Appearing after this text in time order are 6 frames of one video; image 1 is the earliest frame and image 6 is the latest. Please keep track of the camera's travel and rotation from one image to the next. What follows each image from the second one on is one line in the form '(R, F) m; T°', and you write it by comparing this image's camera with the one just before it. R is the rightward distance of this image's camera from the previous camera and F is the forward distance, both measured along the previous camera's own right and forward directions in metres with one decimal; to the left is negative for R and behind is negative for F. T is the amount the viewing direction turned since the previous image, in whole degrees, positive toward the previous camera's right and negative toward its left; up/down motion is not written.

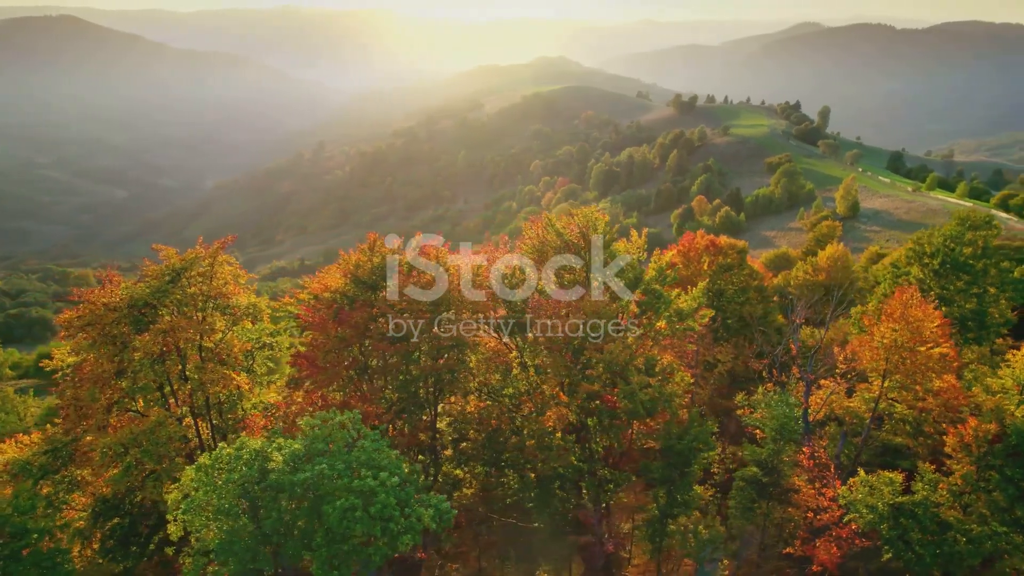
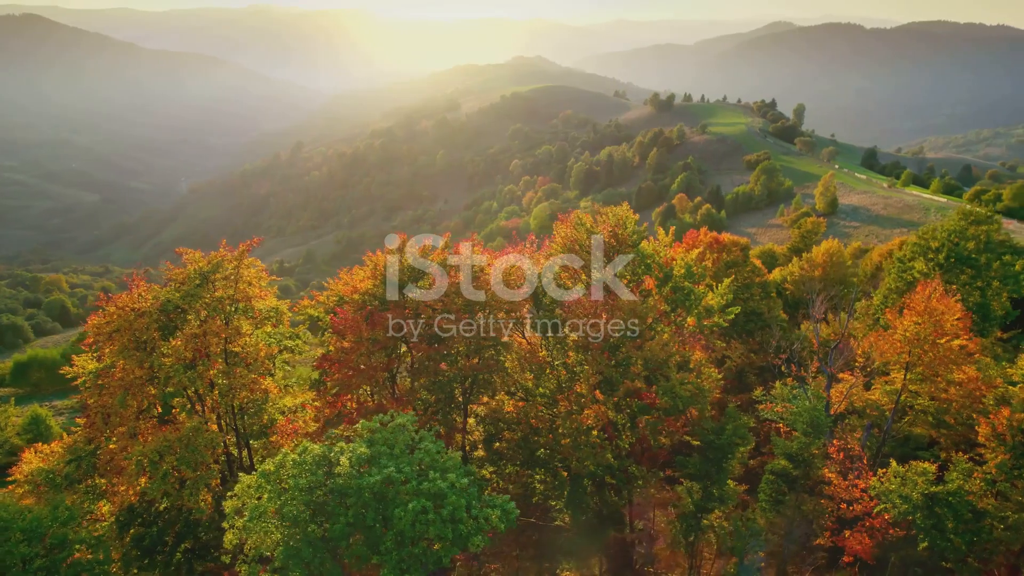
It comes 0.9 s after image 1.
(-1.9, 0.0) m; +2°
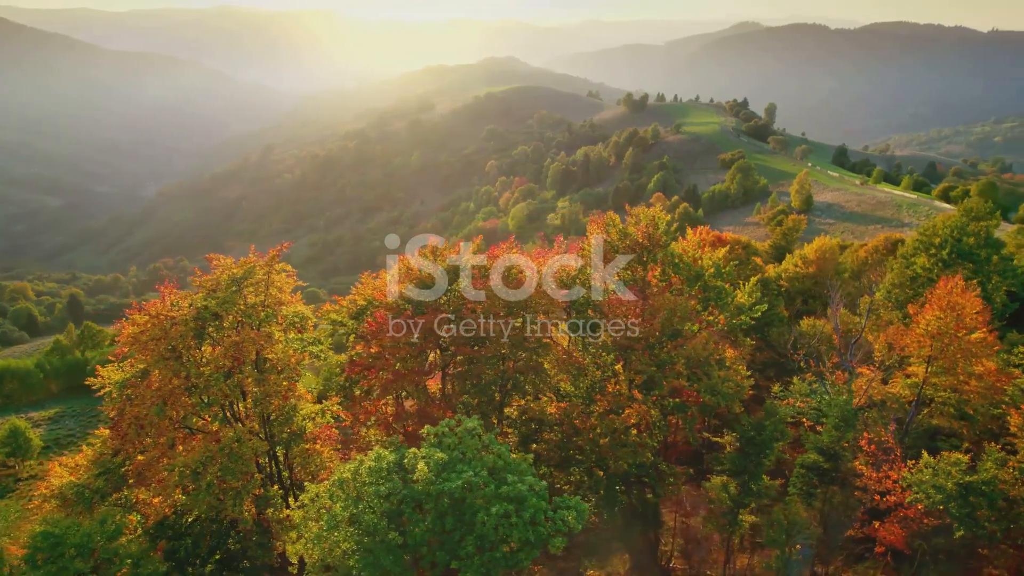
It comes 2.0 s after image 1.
(-2.2, 0.0) m; +2°
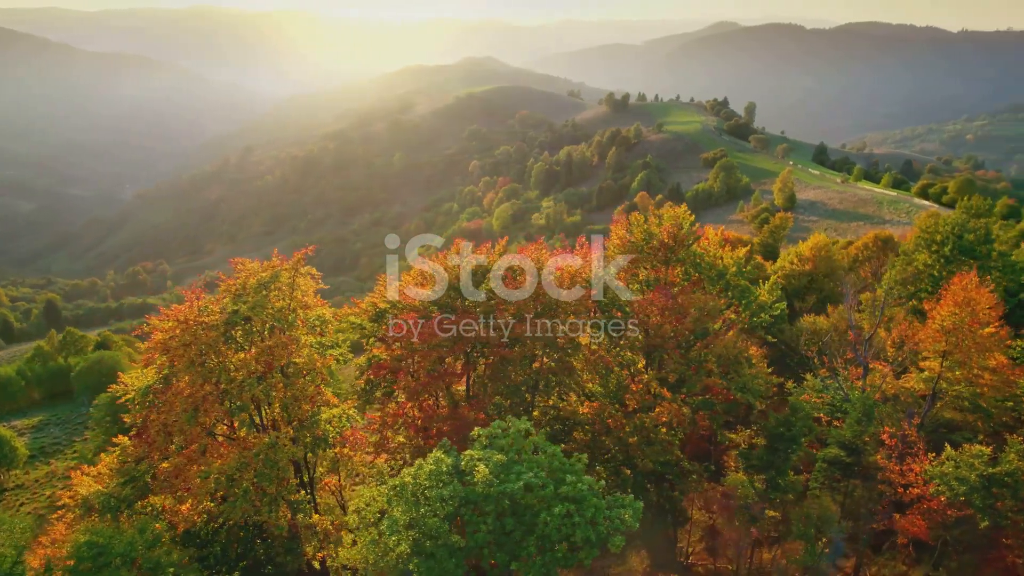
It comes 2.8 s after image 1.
(-1.7, -0.1) m; +1°
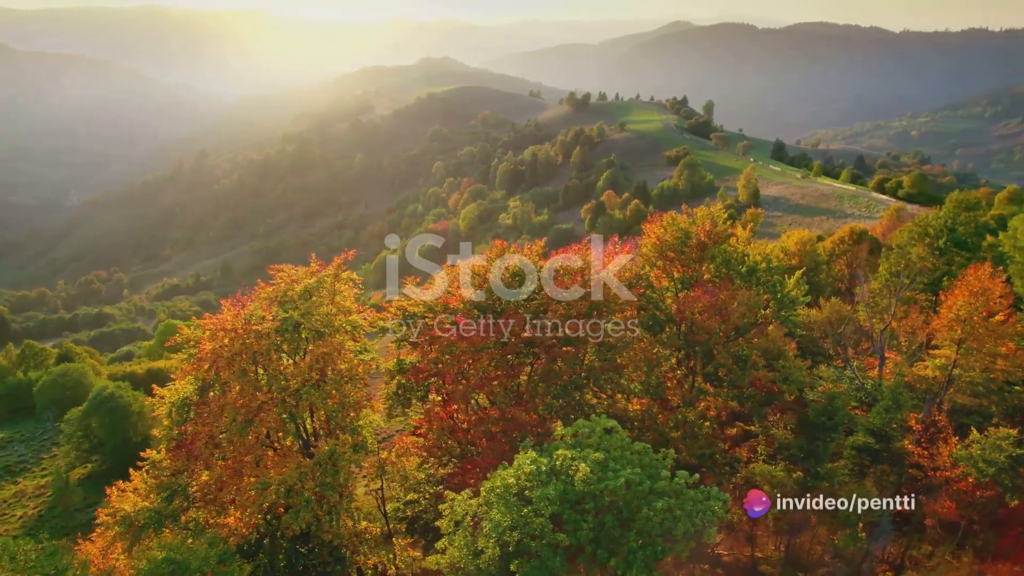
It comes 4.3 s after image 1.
(-2.9, -0.1) m; +3°
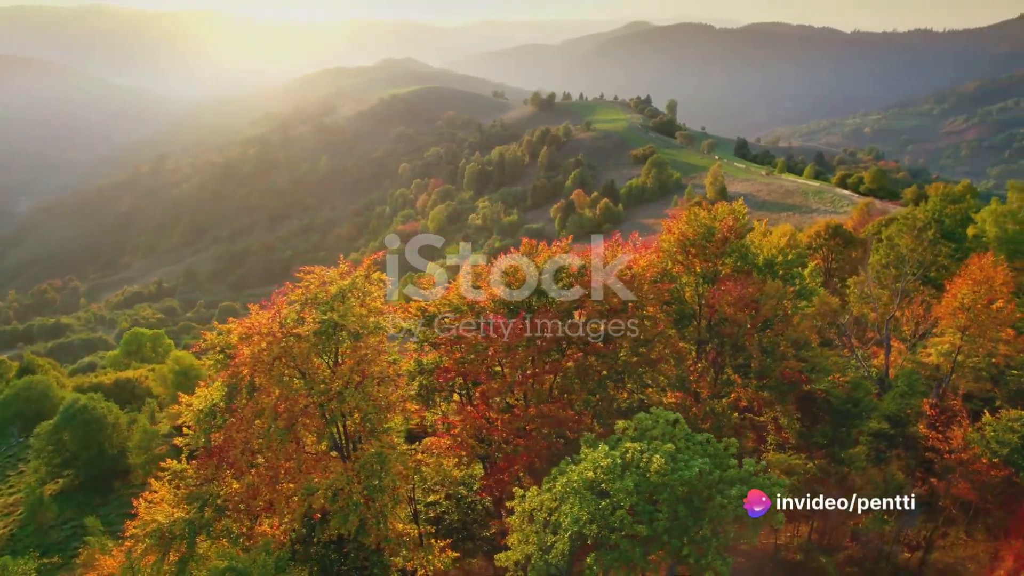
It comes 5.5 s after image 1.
(-2.4, 0.0) m; +3°
